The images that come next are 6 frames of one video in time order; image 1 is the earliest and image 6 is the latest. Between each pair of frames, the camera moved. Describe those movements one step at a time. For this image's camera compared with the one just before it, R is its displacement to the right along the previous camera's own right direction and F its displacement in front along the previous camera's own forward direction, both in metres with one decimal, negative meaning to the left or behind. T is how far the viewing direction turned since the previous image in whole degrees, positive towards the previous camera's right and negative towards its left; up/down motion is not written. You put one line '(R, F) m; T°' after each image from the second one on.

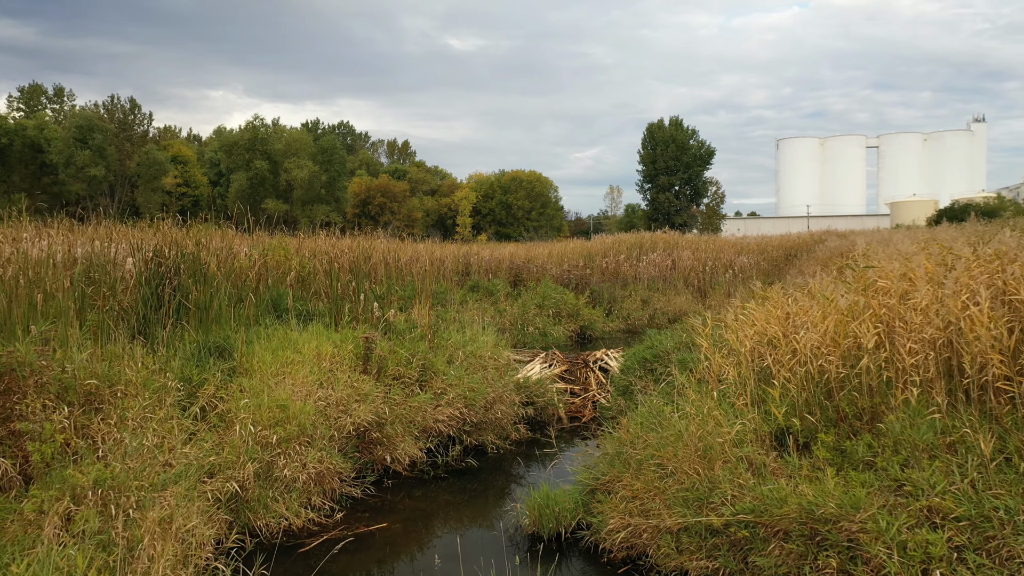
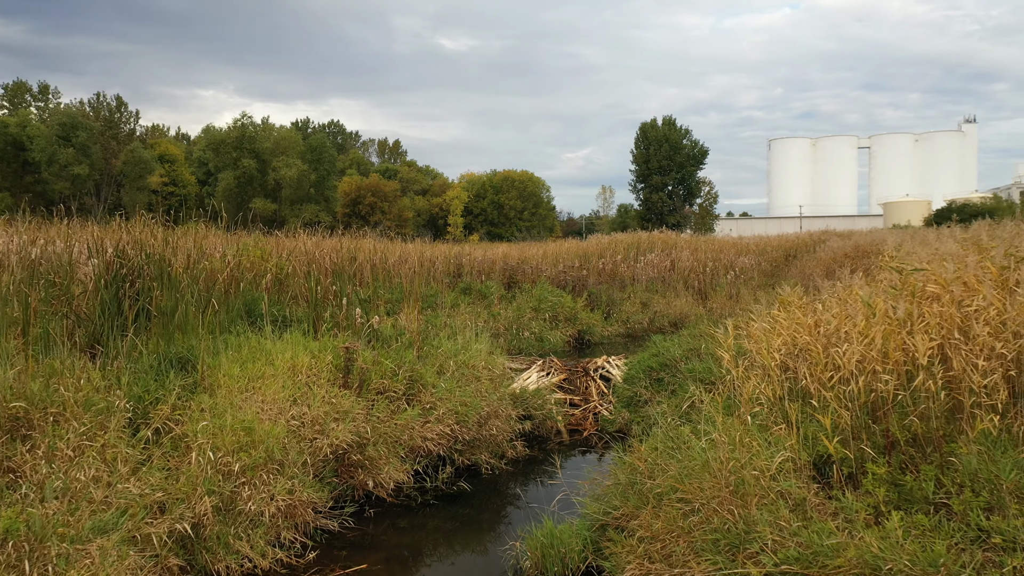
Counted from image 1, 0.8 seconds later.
(0.0, +0.5) m; +1°
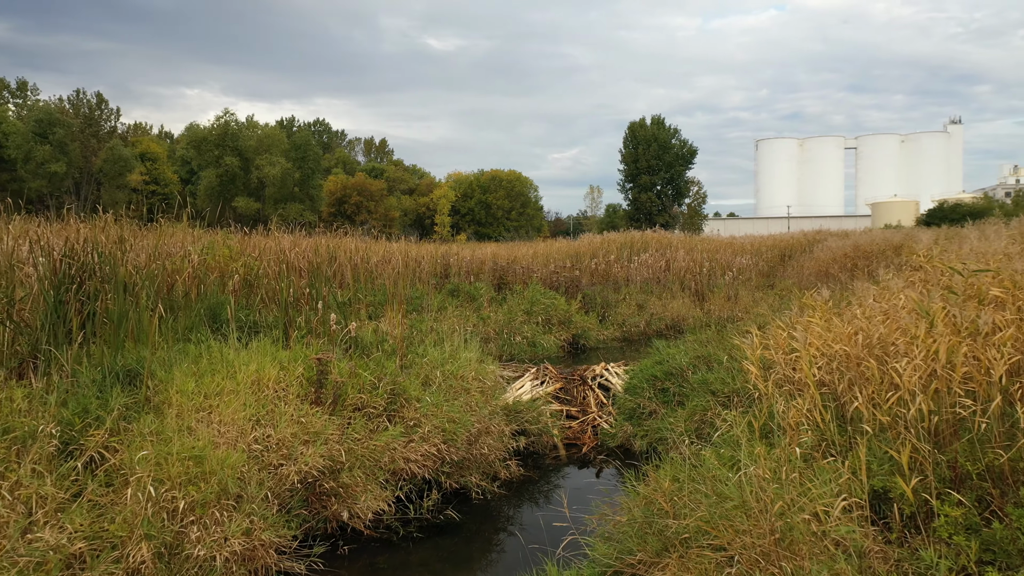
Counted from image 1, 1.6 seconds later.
(0.0, +0.5) m; +1°
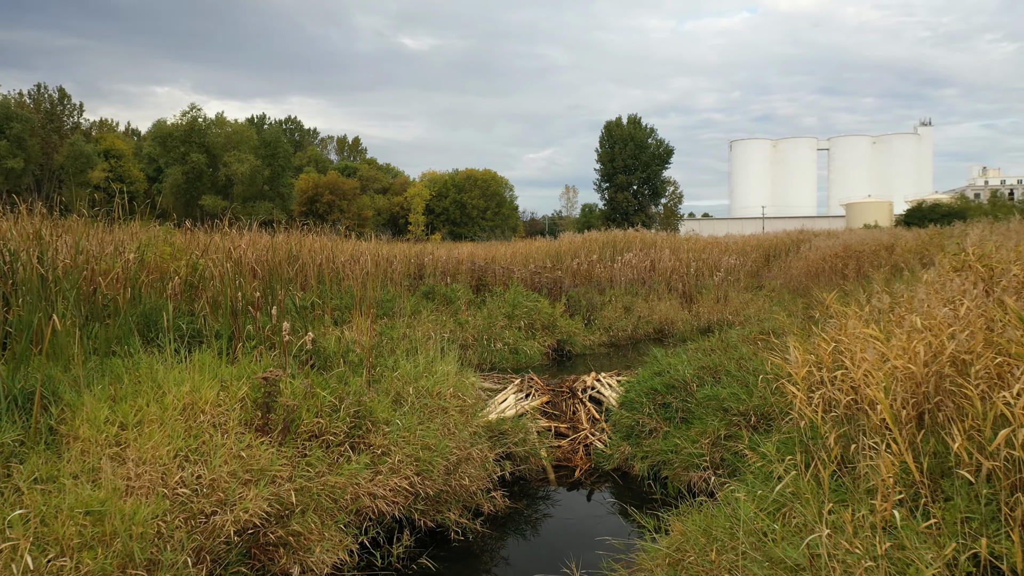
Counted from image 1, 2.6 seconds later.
(-0.1, +0.6) m; +3°
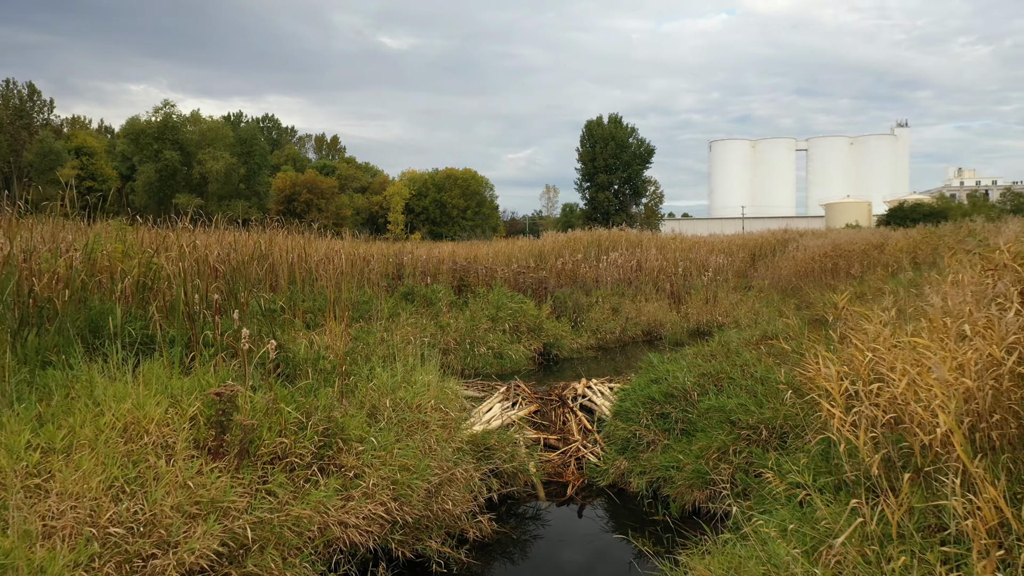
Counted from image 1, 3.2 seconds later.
(0.0, +0.4) m; +2°
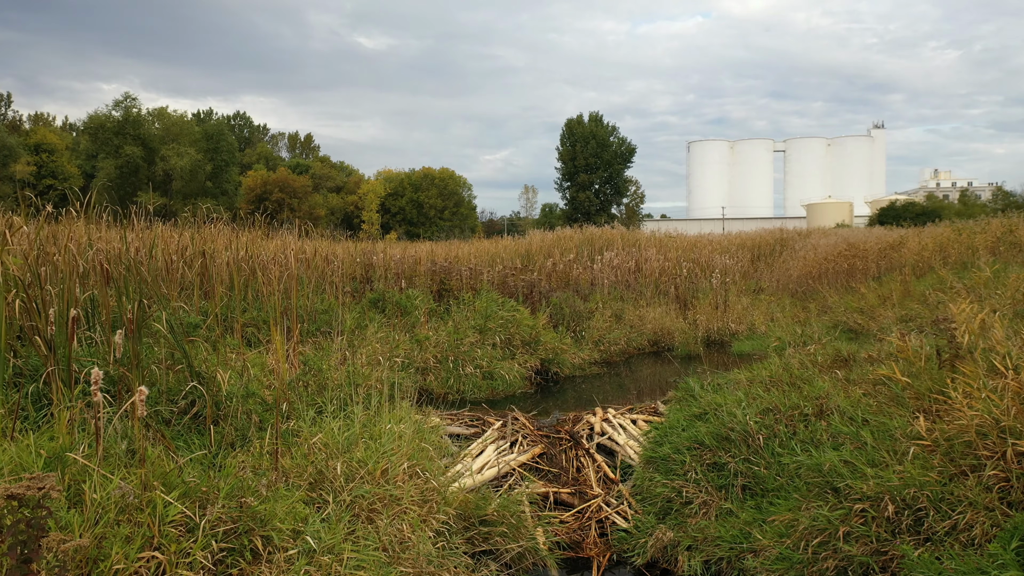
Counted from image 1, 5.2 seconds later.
(-0.1, +1.1) m; +2°
